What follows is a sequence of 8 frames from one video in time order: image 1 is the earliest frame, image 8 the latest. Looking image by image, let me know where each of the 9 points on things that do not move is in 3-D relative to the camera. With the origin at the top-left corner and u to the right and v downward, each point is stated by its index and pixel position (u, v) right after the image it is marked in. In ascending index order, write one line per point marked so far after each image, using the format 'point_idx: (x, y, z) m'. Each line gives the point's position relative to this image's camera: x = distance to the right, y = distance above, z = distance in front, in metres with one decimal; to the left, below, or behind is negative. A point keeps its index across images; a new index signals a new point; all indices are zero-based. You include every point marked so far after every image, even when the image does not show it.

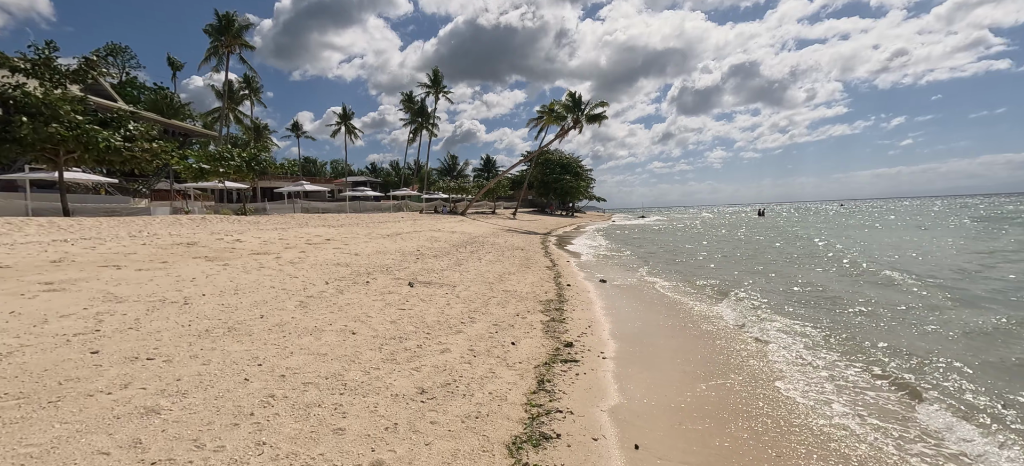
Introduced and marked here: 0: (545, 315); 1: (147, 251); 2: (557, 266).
0: (+0.6, -1.4, +7.1) m
1: (-8.5, -0.4, +9.7) m
2: (+1.5, -1.1, +14.0) m
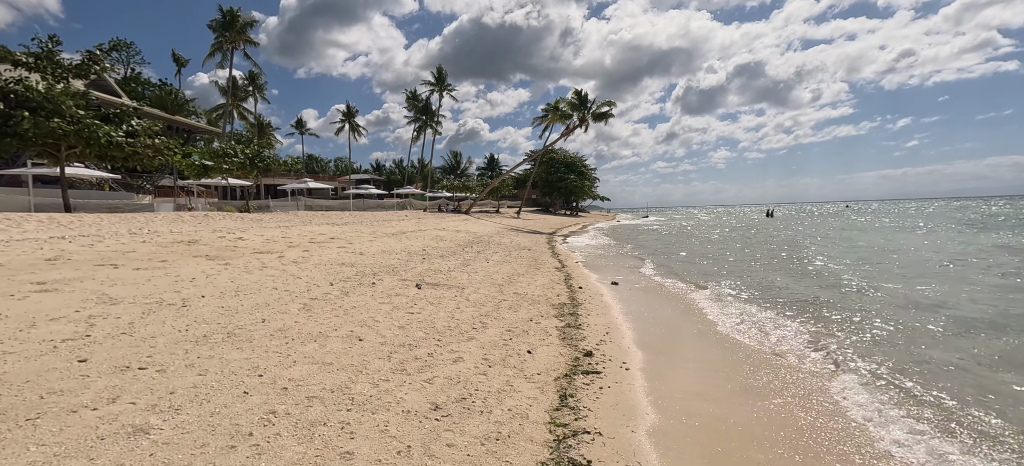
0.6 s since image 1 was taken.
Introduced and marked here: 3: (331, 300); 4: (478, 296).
0: (+0.8, -1.4, +6.7) m
1: (-8.2, -0.4, +9.5) m
2: (+1.7, -1.1, +13.6) m
3: (-2.9, -1.1, +6.9) m
4: (-0.7, -1.2, +8.2) m
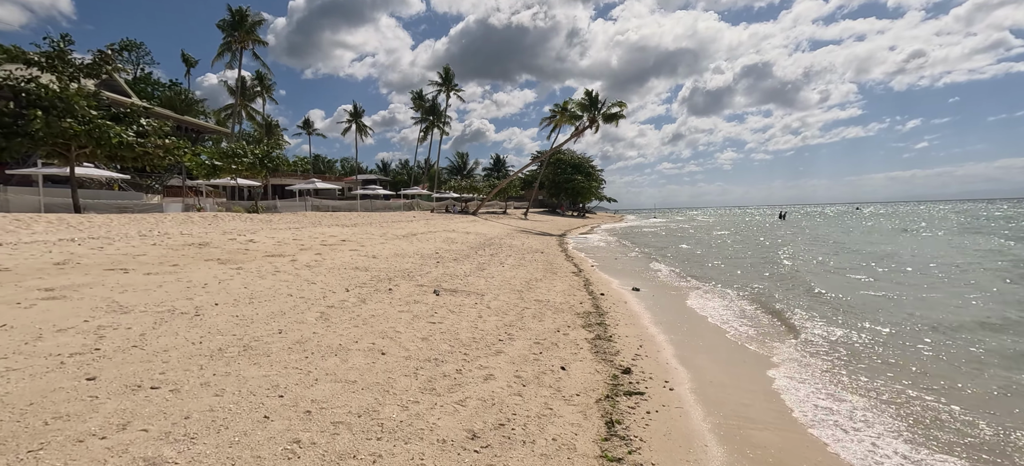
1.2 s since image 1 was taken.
0: (+1.2, -1.5, +6.4) m
1: (-7.8, -0.4, +9.2) m
2: (+2.2, -1.2, +13.3) m
3: (-2.6, -1.2, +6.6) m
4: (-0.3, -1.3, +7.8) m
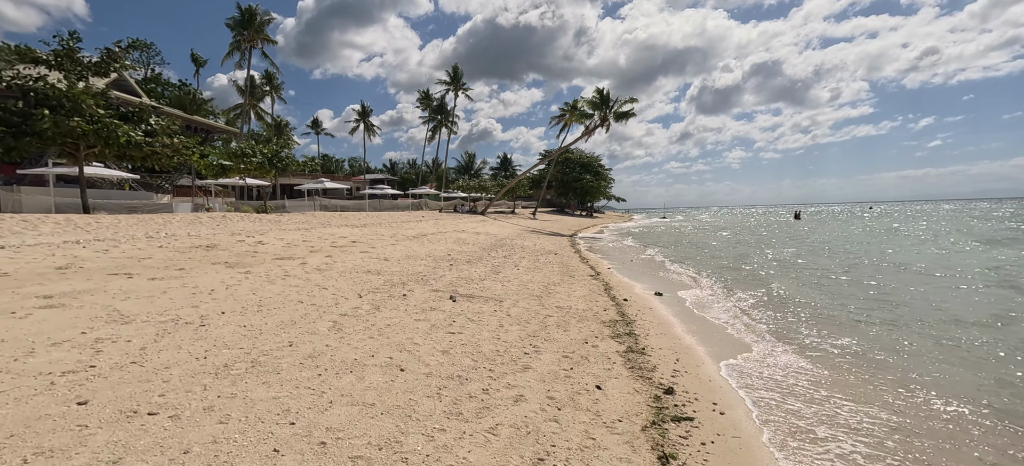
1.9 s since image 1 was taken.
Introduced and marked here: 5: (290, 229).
0: (+1.5, -1.6, +5.9) m
1: (-7.4, -0.5, +8.9) m
2: (+2.7, -1.3, +12.8) m
3: (-2.2, -1.2, +6.2) m
4: (+0.1, -1.4, +7.4) m
5: (-9.1, +0.1, +17.2) m
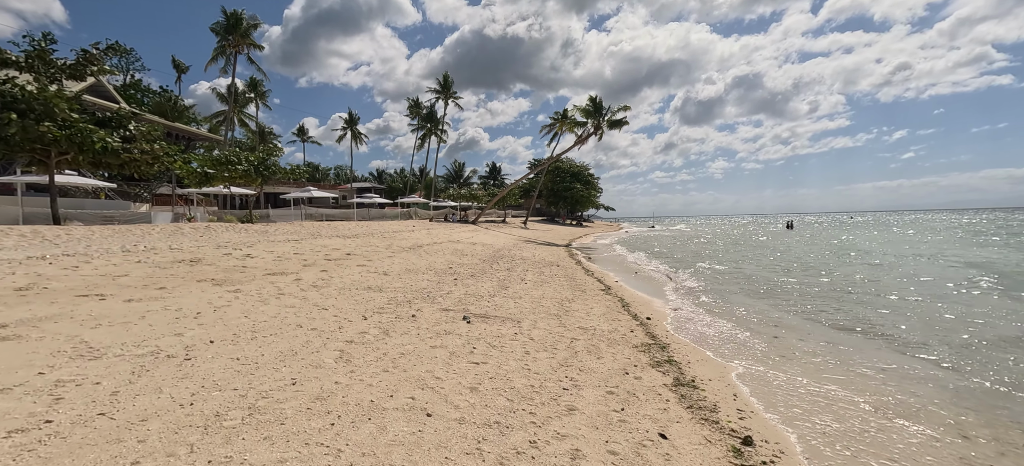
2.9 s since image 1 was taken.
0: (+1.9, -1.8, +5.3) m
1: (-7.1, -0.7, +8.1) m
2: (+2.9, -1.6, +12.2) m
3: (-1.8, -1.5, +5.5) m
4: (+0.4, -1.6, +6.8) m
5: (-9.1, -0.3, +16.3) m
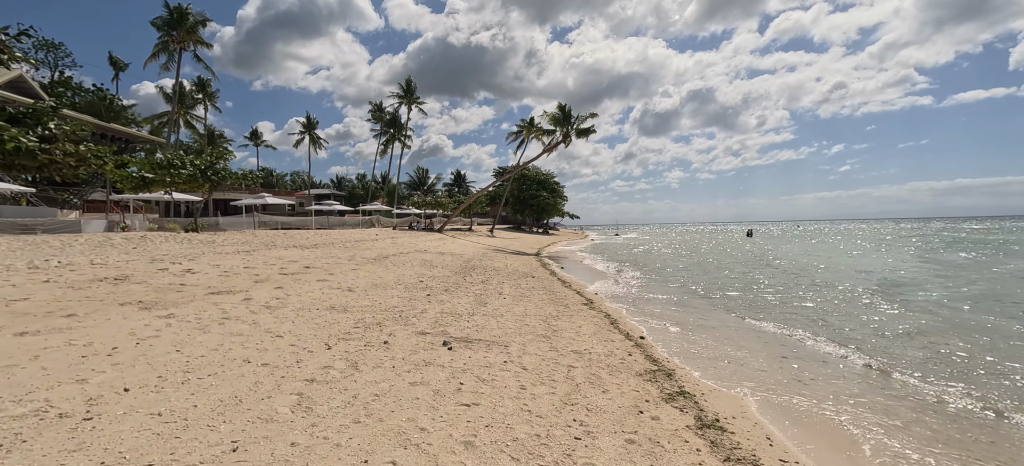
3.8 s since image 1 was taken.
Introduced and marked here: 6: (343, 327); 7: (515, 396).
0: (+1.8, -1.9, +4.7) m
1: (-7.4, -1.0, +6.7) m
2: (+2.2, -1.9, +11.7) m
3: (-1.9, -1.6, +4.5) m
4: (+0.3, -1.8, +6.0) m
5: (-10.0, -0.7, +14.7) m
6: (-2.8, -1.5, +6.9) m
7: (0.0, -1.8, +4.6) m
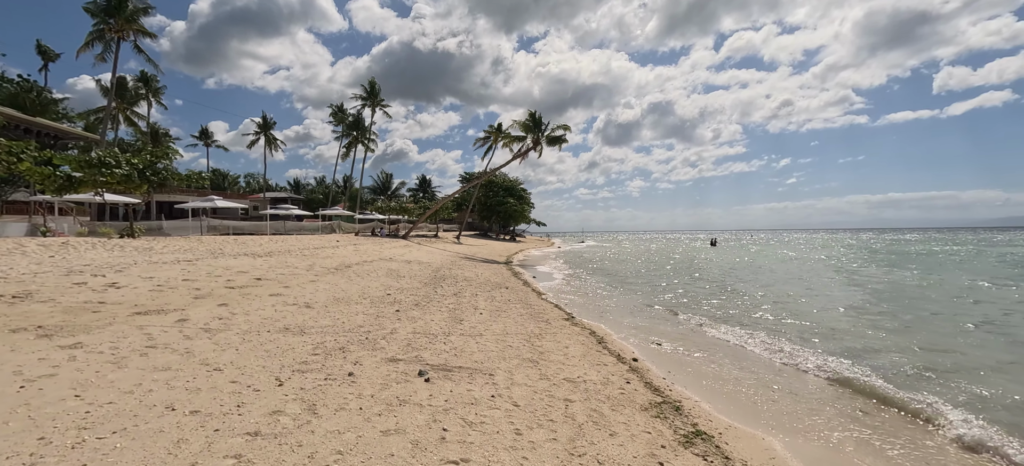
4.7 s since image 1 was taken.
0: (+1.8, -2.1, +4.0) m
1: (-7.5, -1.1, +5.3) m
2: (+1.6, -2.2, +11.0) m
3: (-1.9, -1.8, +3.6) m
4: (+0.1, -2.0, +5.2) m
5: (-10.8, -0.9, +13.1) m
6: (-3.0, -1.7, +5.8) m
7: (0.0, -1.9, +3.9) m
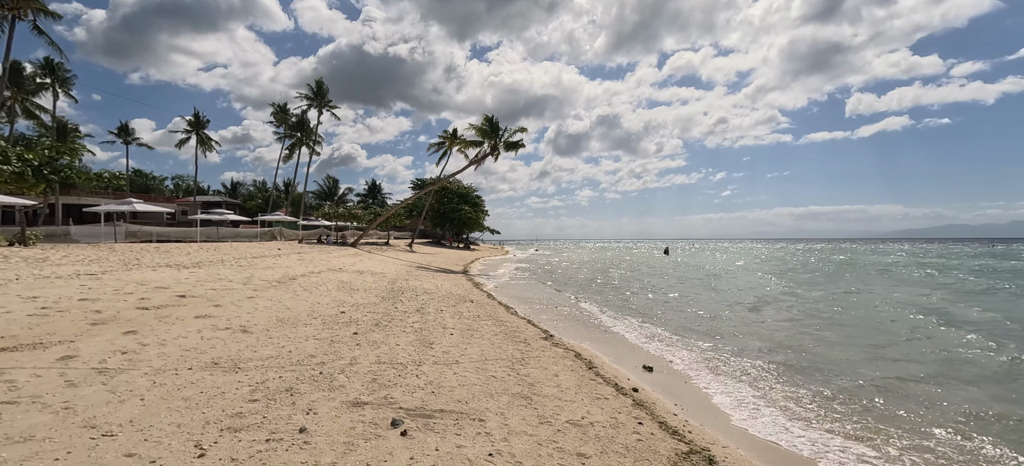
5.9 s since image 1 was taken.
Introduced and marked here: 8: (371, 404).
0: (+1.9, -2.2, +3.2) m
1: (-7.5, -1.2, +3.4) m
2: (+0.9, -2.4, +10.2) m
3: (-1.7, -1.9, +2.3) m
4: (+0.1, -2.1, +4.2) m
5: (-11.7, -1.1, +10.8) m
6: (-3.0, -1.8, +4.5) m
7: (+0.1, -2.0, +2.8) m
8: (-1.6, -1.9, +4.7) m
